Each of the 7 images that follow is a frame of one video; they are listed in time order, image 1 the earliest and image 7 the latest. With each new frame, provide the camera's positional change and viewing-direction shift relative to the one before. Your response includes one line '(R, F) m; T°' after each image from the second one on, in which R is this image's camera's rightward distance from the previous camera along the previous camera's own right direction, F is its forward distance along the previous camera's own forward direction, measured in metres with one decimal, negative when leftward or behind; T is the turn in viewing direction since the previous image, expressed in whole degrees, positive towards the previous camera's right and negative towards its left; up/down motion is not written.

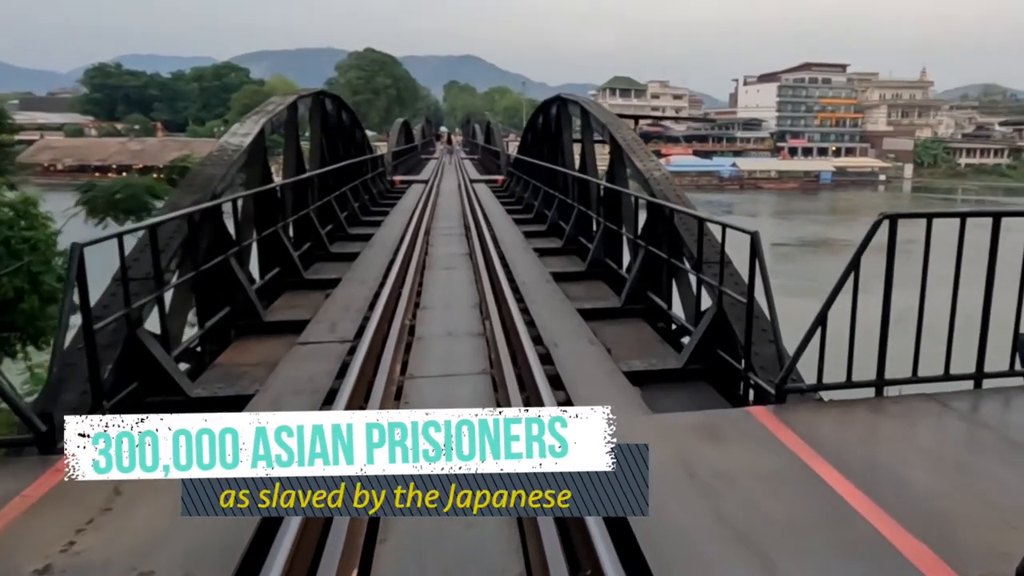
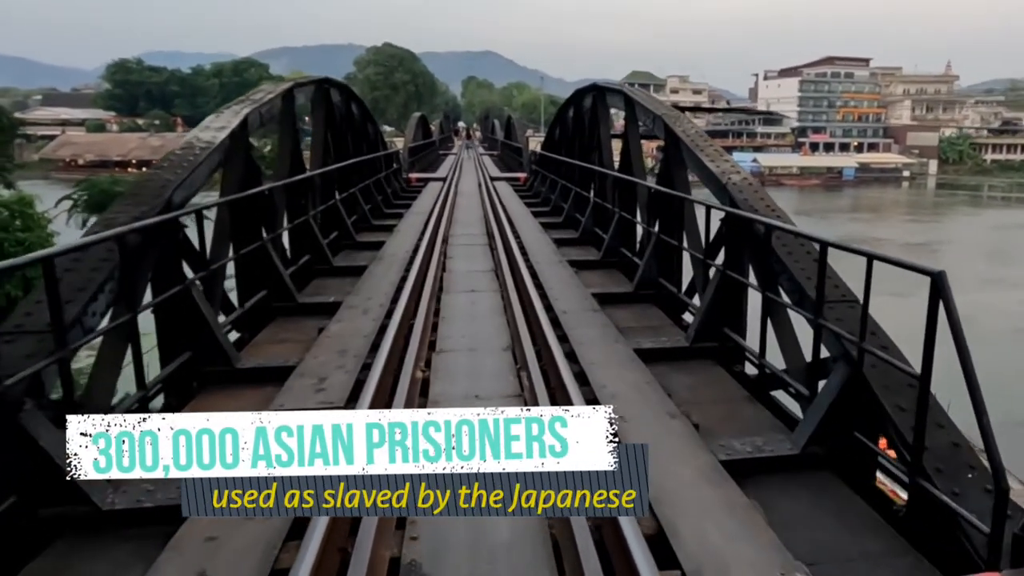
(+0.1, +0.3) m; -1°
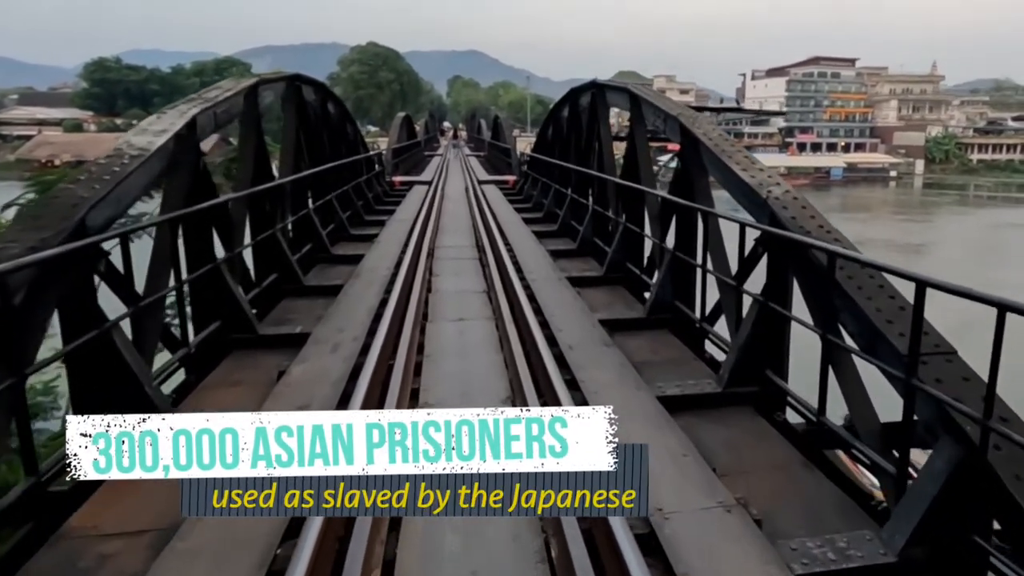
(-0.1, +0.9) m; +1°
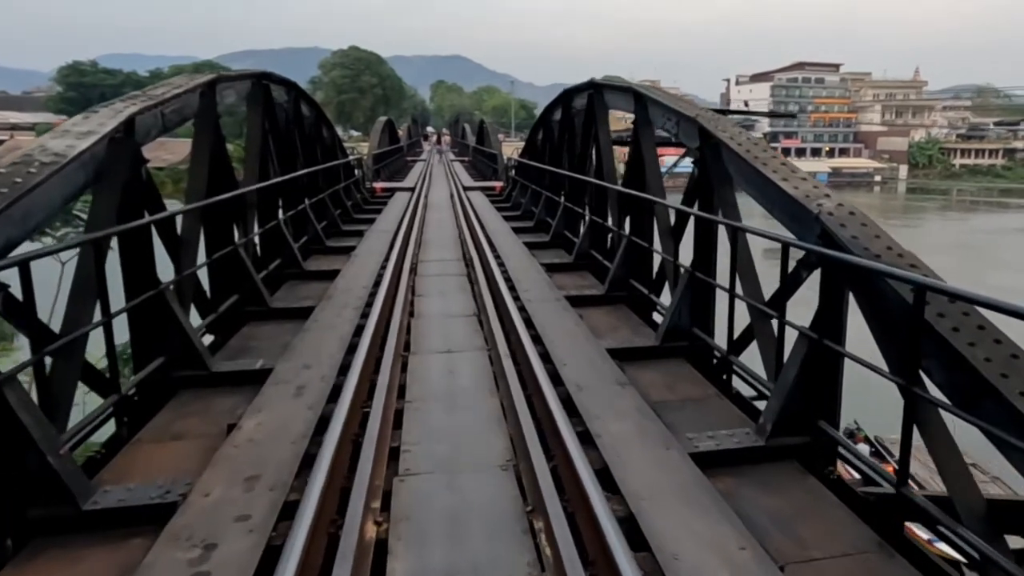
(-0.1, +0.8) m; +1°
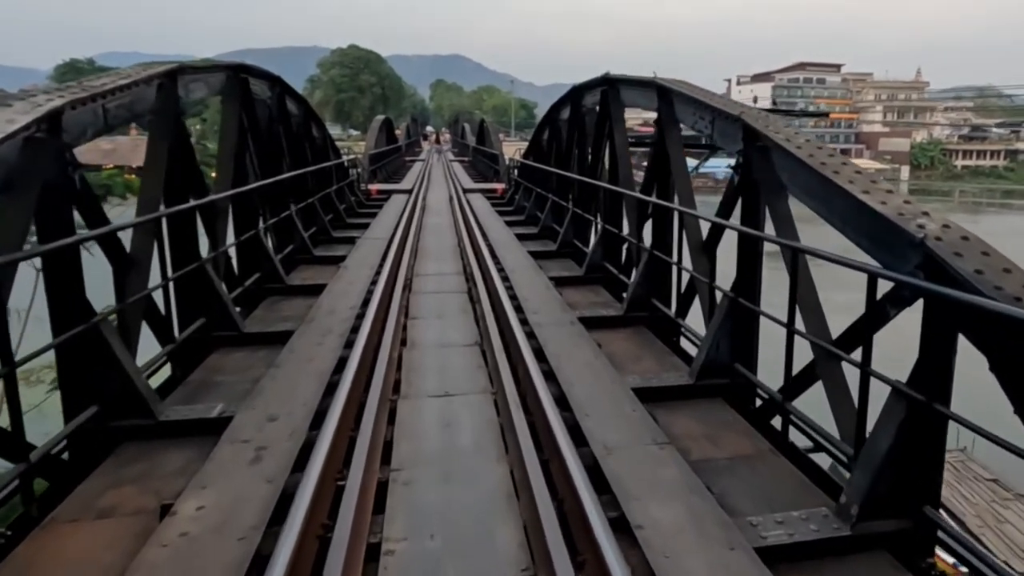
(-0.1, +0.9) m; 0°
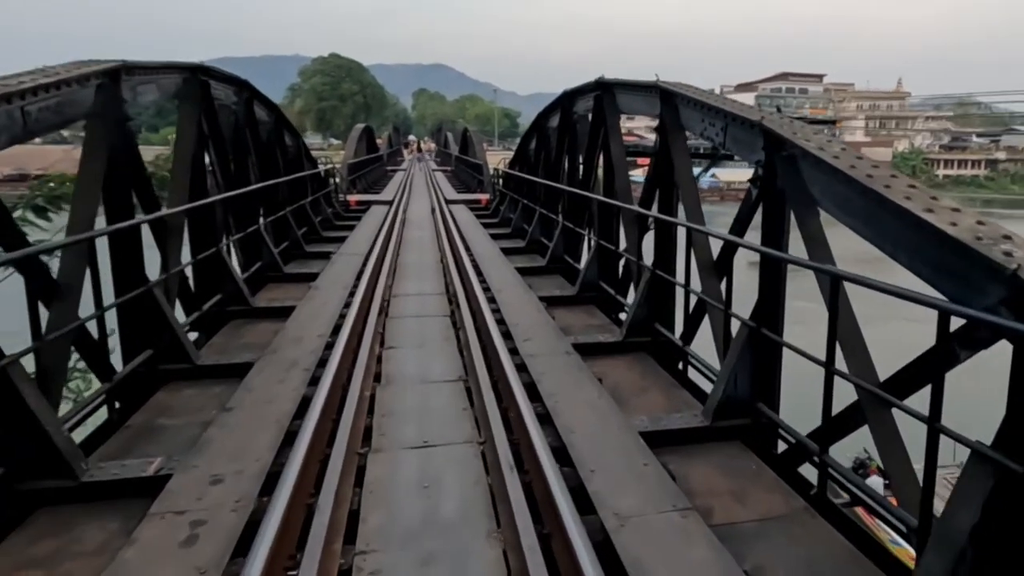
(0.0, +0.6) m; +1°
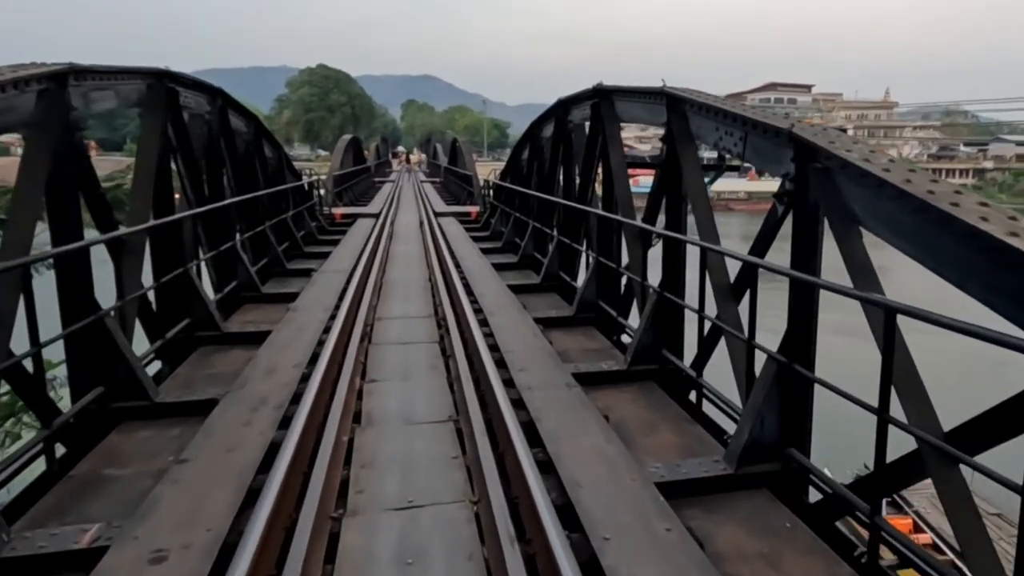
(0.0, +0.5) m; +1°
